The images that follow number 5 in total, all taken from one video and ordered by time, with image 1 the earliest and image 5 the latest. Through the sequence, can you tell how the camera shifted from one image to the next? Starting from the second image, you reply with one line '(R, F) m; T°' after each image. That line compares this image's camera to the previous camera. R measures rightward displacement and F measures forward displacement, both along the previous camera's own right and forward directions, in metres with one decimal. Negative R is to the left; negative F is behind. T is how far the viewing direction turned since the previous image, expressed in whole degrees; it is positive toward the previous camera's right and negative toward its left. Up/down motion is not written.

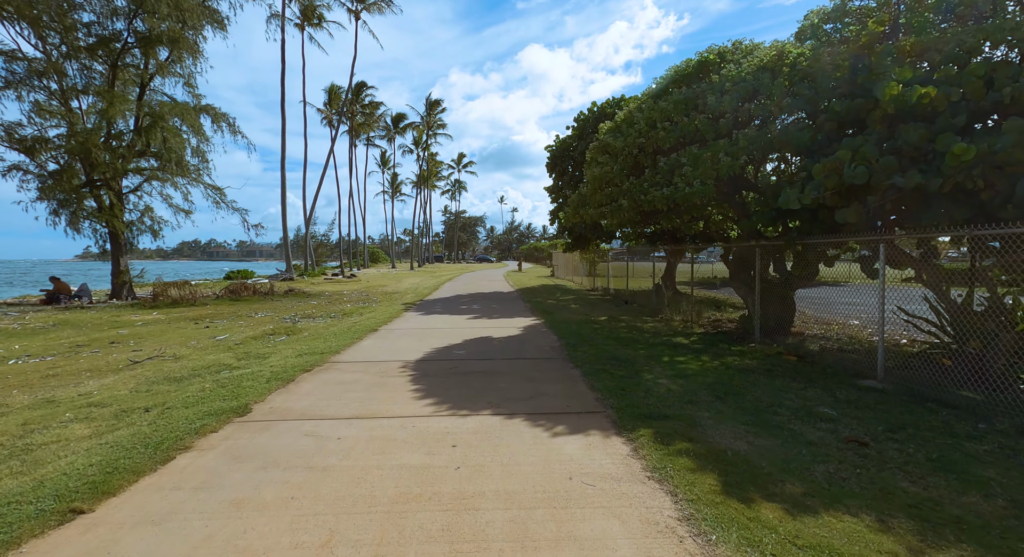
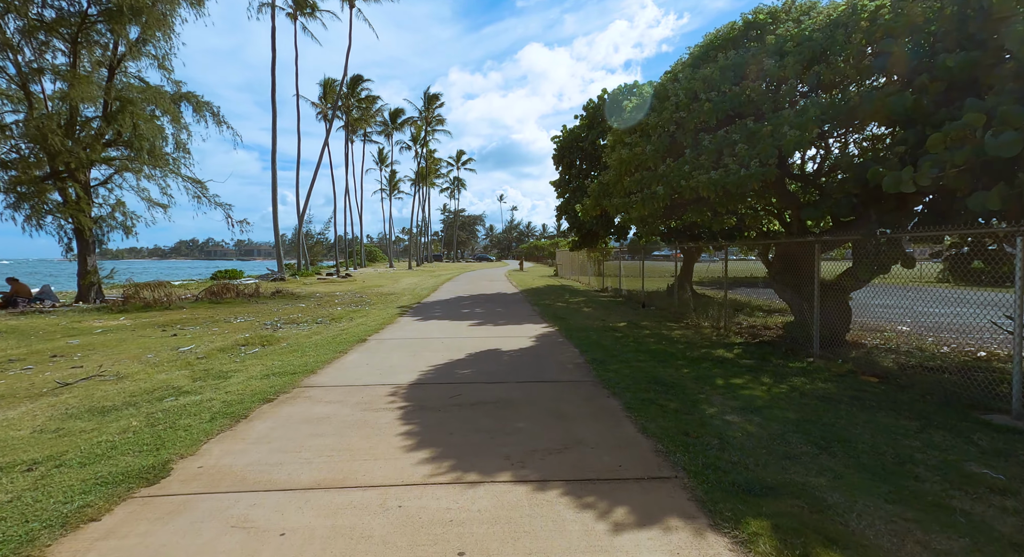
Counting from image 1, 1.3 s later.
(-0.2, +1.3) m; 0°
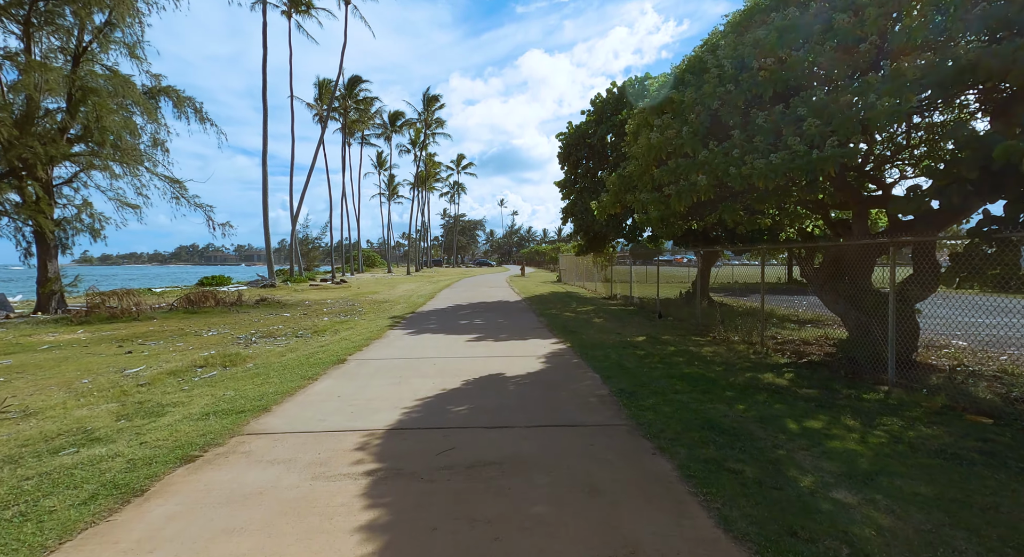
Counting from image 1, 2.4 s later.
(-0.1, +1.3) m; 0°
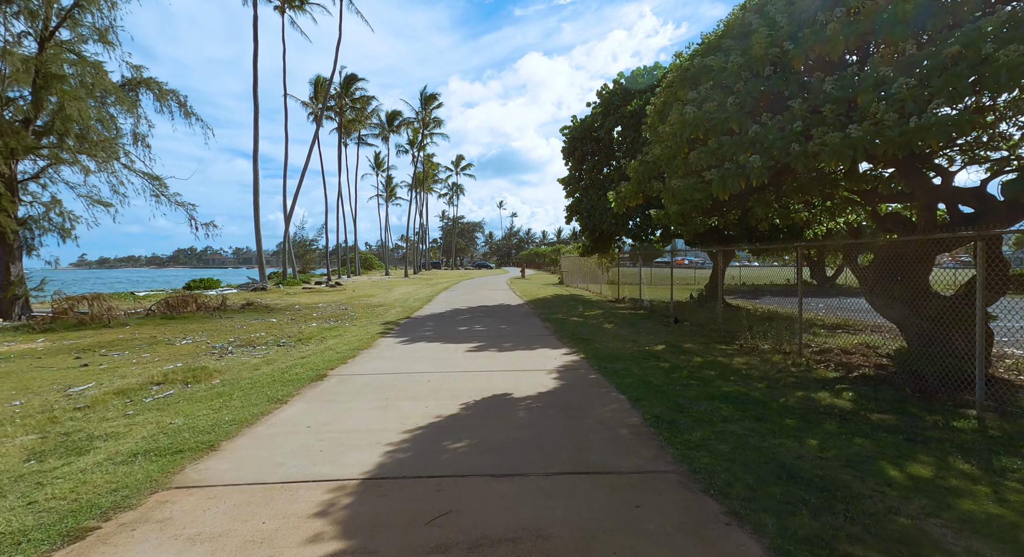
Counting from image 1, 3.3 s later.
(-0.1, +1.0) m; 0°
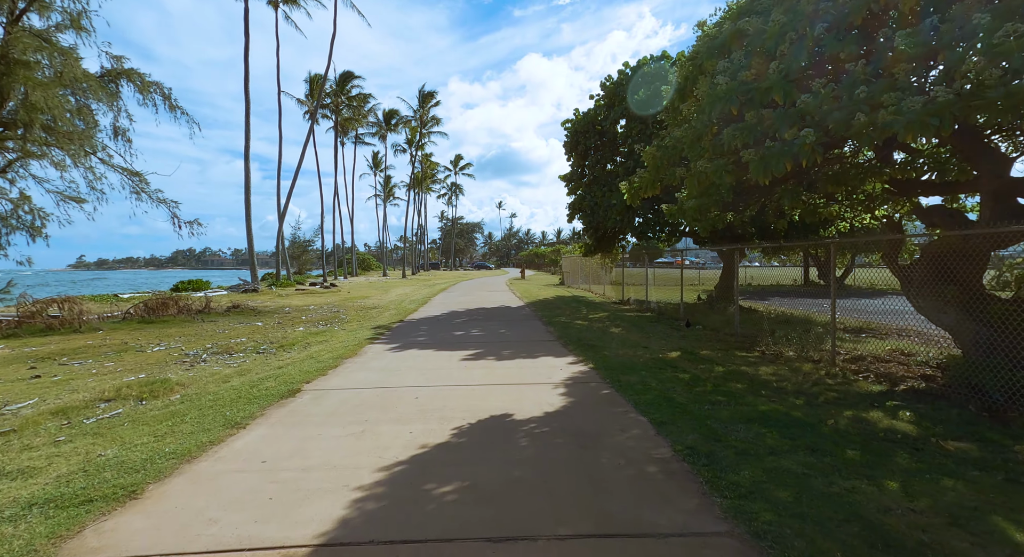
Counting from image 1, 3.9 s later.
(0.0, +0.8) m; 0°
